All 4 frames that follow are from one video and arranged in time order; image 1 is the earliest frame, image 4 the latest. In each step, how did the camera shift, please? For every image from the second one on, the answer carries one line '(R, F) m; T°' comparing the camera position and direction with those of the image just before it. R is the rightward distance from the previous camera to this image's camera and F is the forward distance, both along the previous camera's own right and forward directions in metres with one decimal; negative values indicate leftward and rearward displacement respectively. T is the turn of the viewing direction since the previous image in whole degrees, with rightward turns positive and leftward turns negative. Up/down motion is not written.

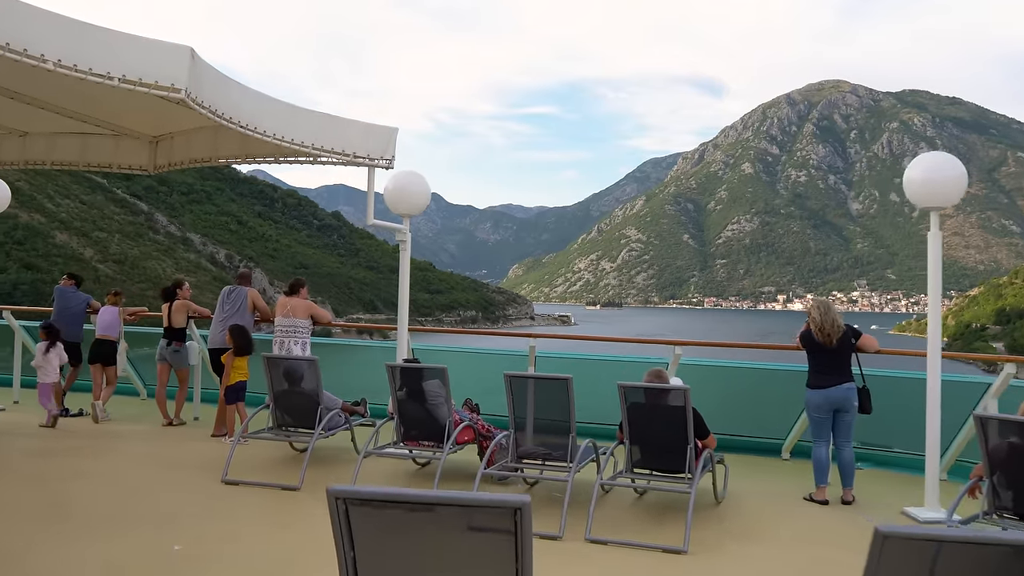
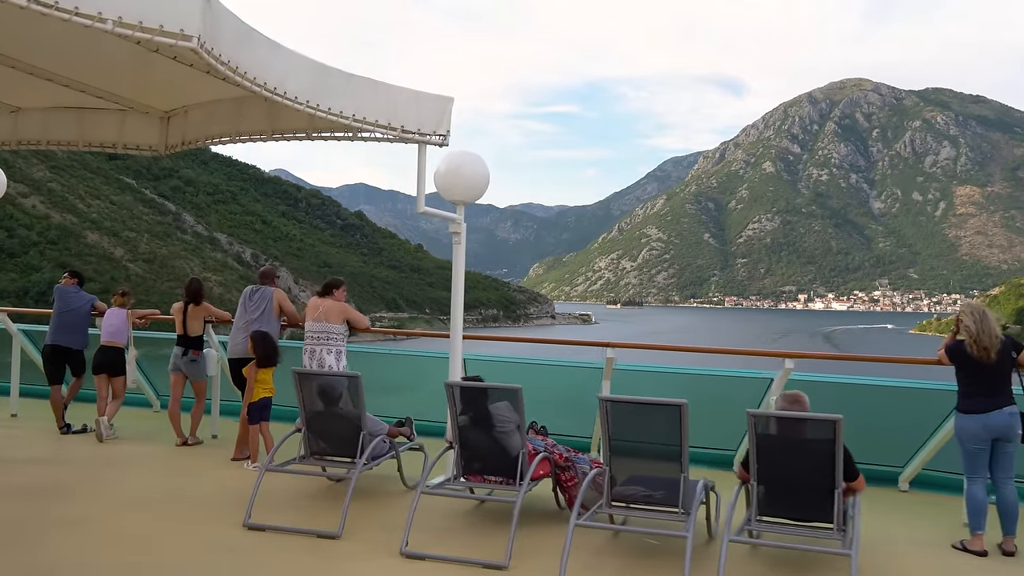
(-0.2, +0.9) m; -1°
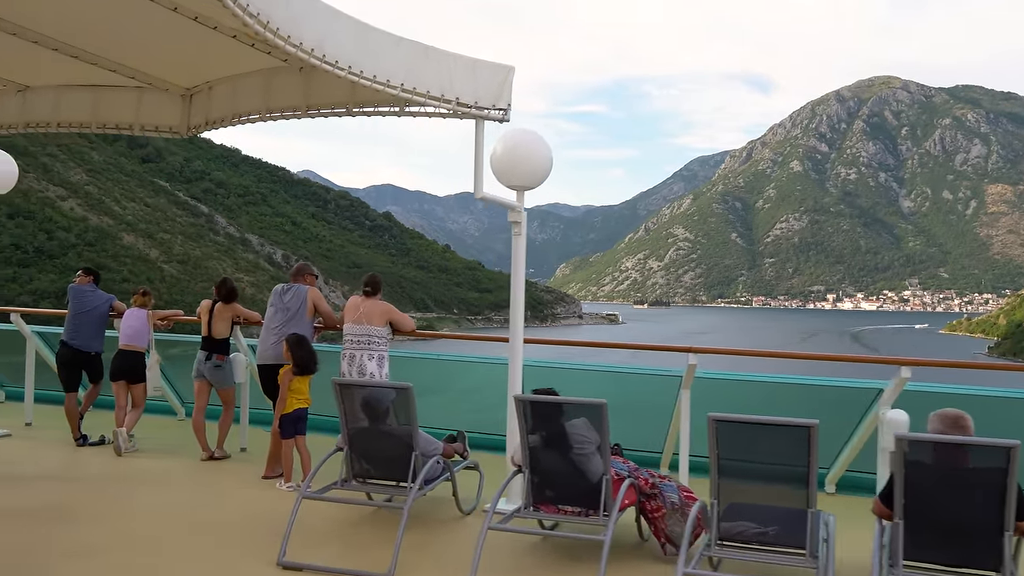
(-0.2, +0.6) m; -1°
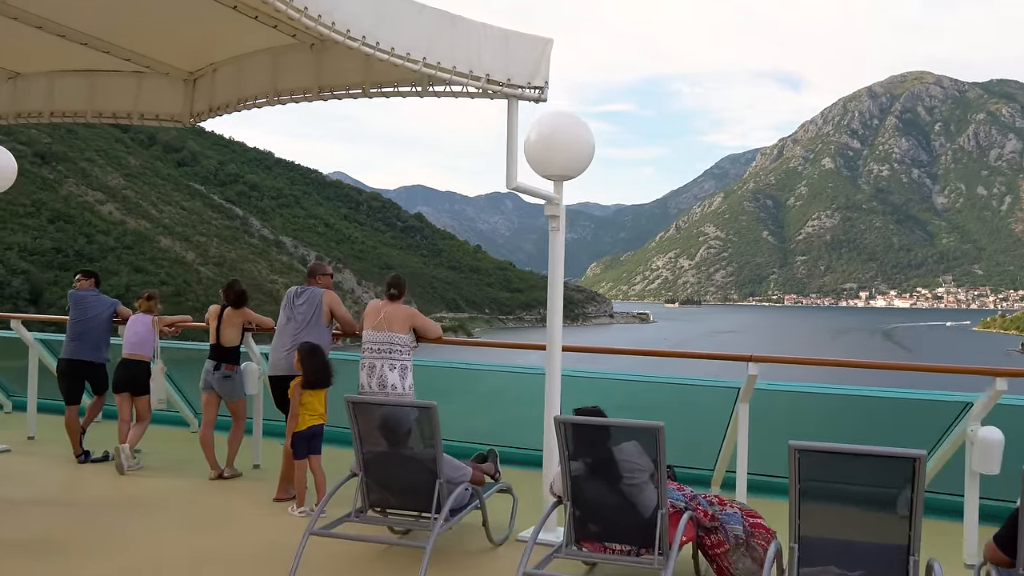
(0.0, +0.5) m; -2°
